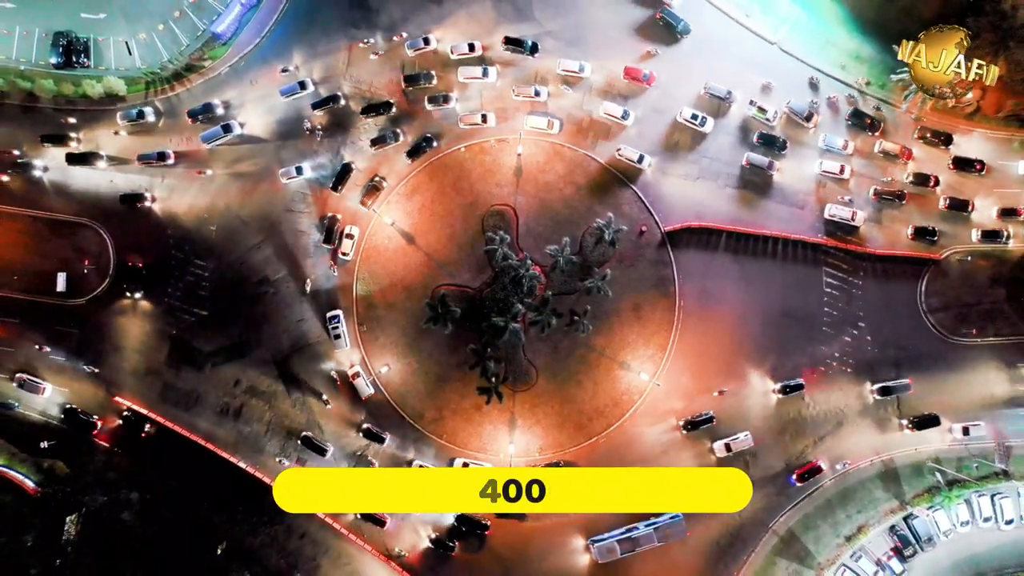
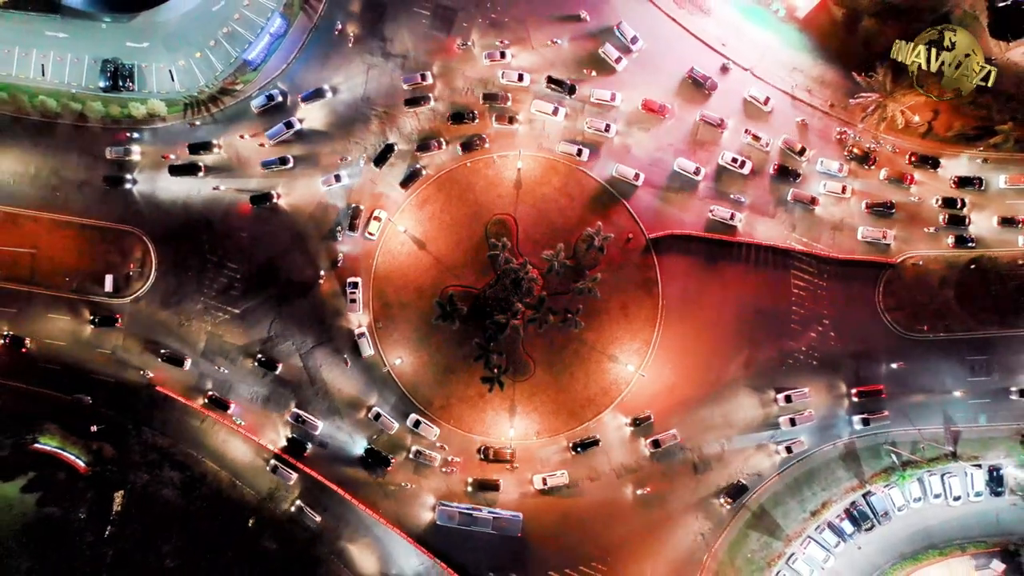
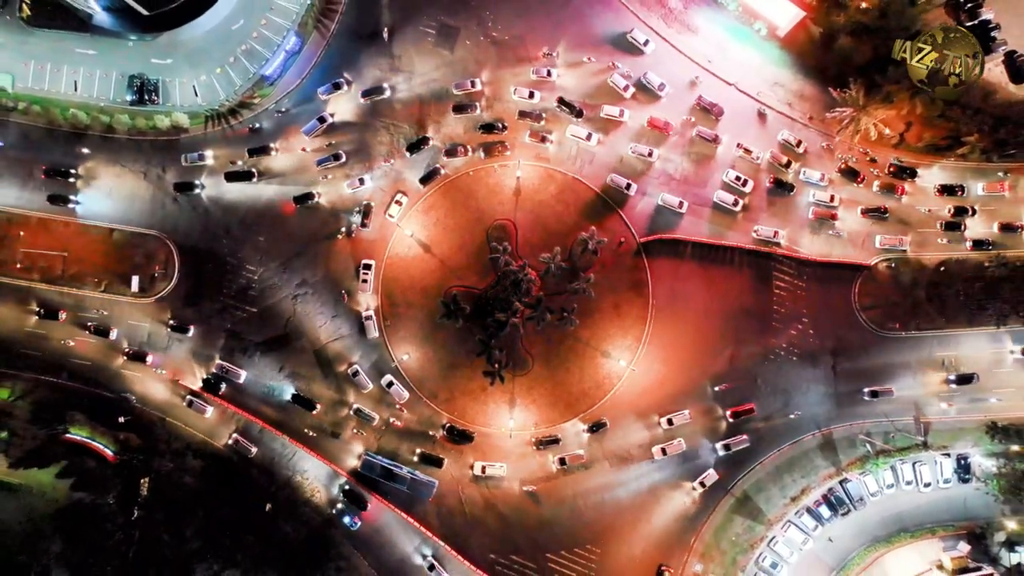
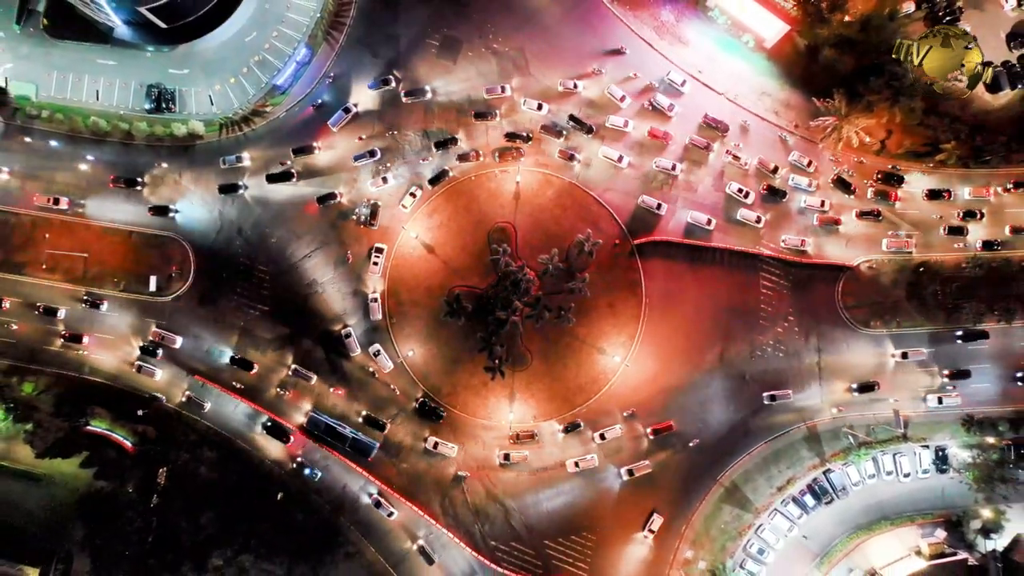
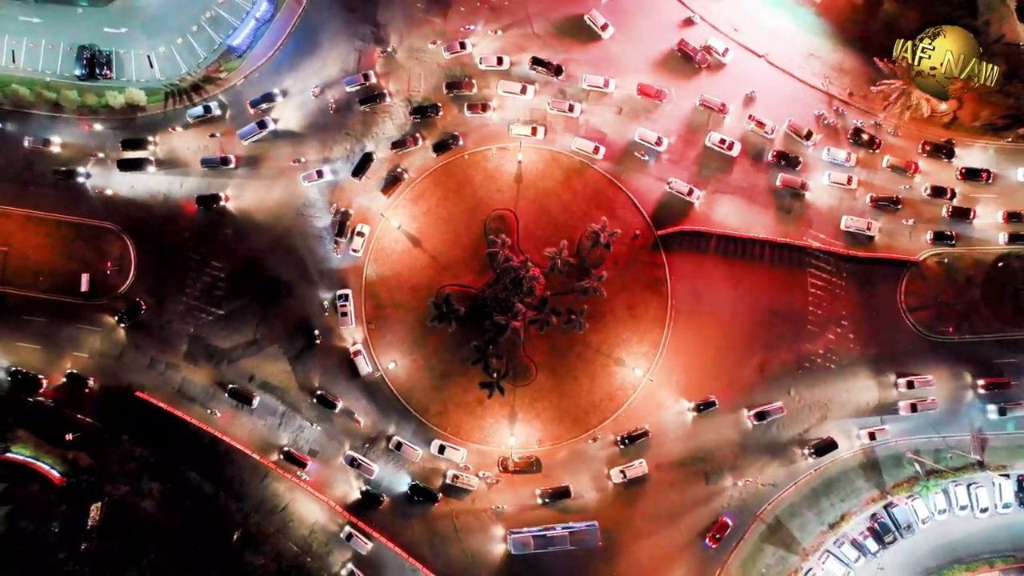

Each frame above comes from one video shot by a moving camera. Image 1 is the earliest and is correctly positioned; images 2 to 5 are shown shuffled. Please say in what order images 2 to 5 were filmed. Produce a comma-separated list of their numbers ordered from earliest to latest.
5, 2, 3, 4
